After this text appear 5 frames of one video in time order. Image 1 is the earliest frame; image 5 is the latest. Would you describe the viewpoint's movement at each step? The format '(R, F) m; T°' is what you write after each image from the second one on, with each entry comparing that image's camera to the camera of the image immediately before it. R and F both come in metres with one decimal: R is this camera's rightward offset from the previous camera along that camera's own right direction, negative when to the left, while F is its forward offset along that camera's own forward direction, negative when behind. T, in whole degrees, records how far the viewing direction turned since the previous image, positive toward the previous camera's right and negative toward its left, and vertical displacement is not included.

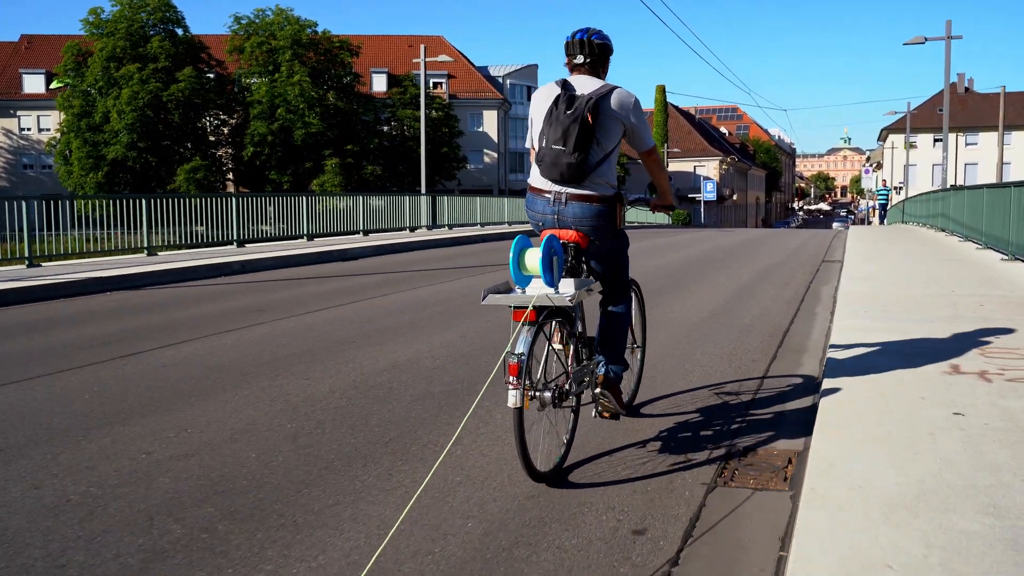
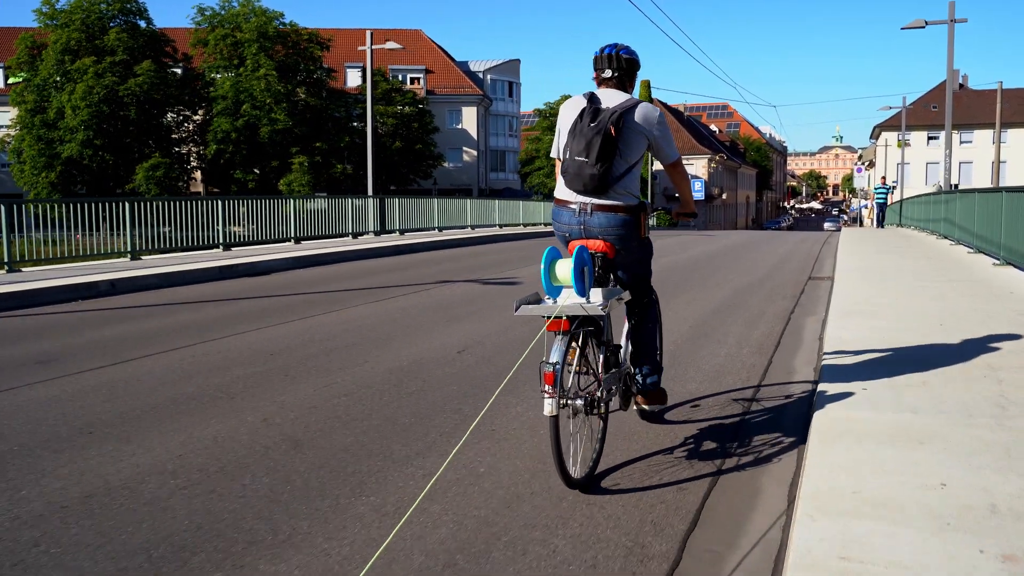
(-0.3, +0.5) m; +3°
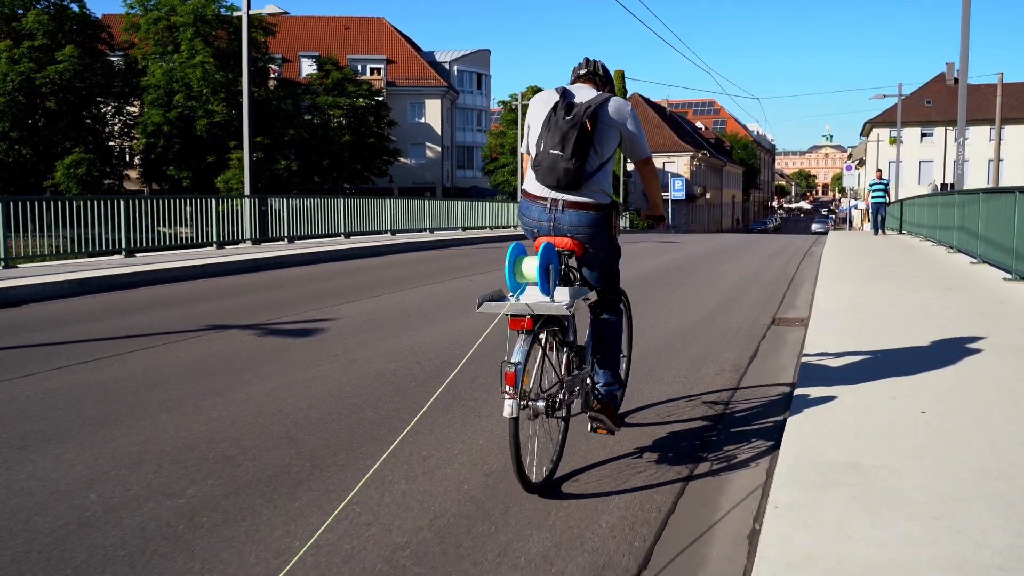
(+0.2, +0.7) m; +1°
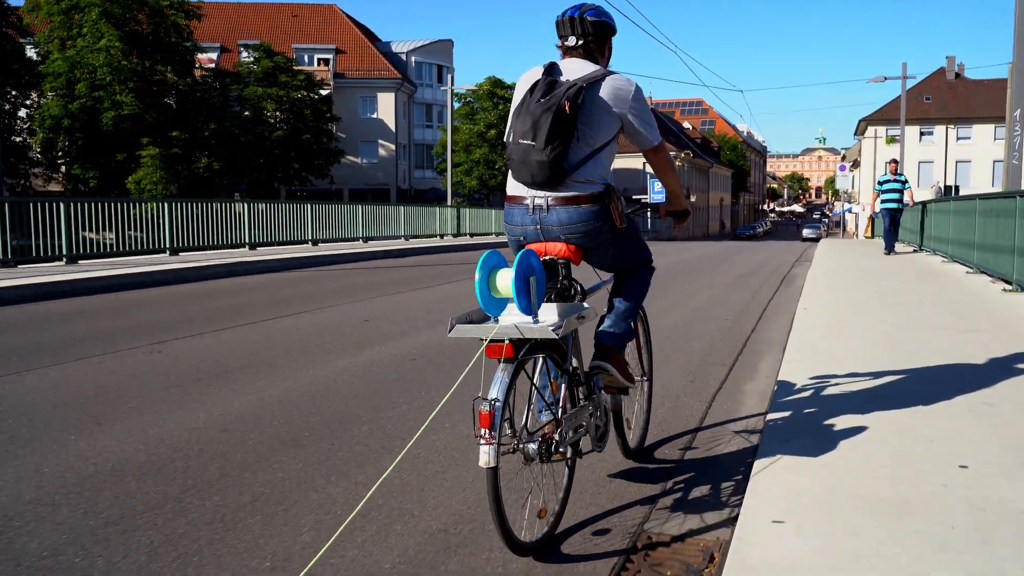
(+0.2, +0.9) m; +1°
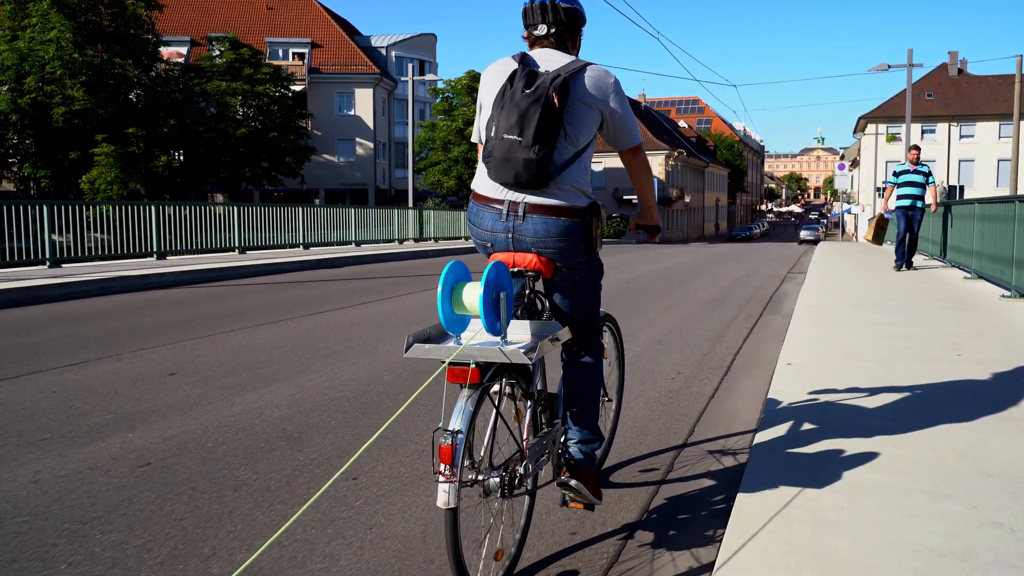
(+0.1, +0.4) m; 0°
